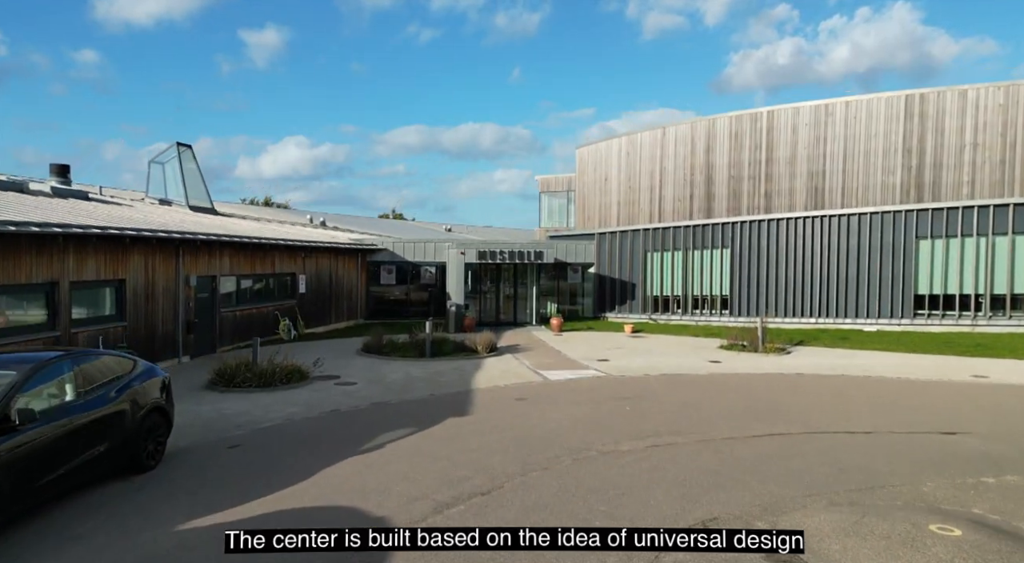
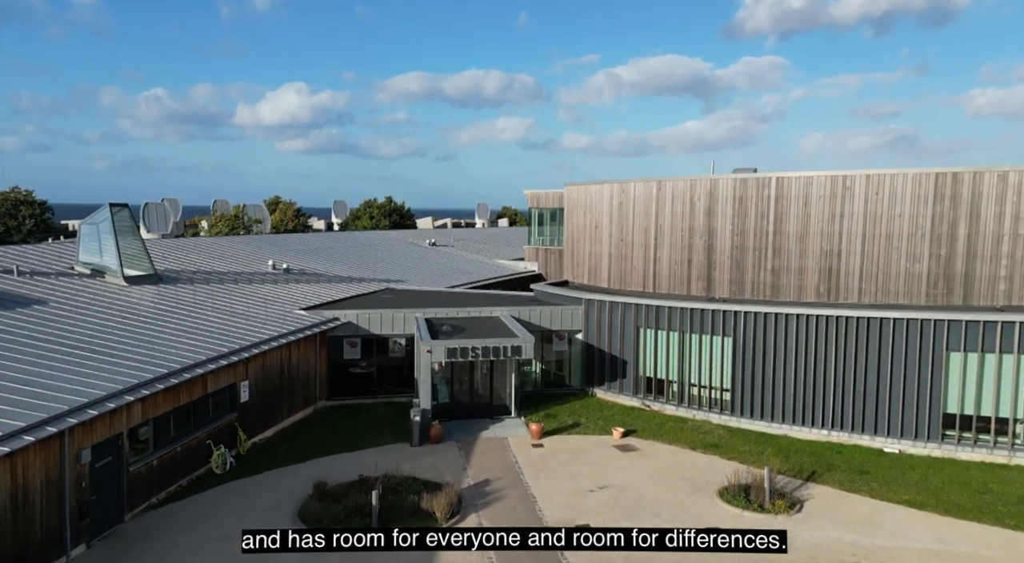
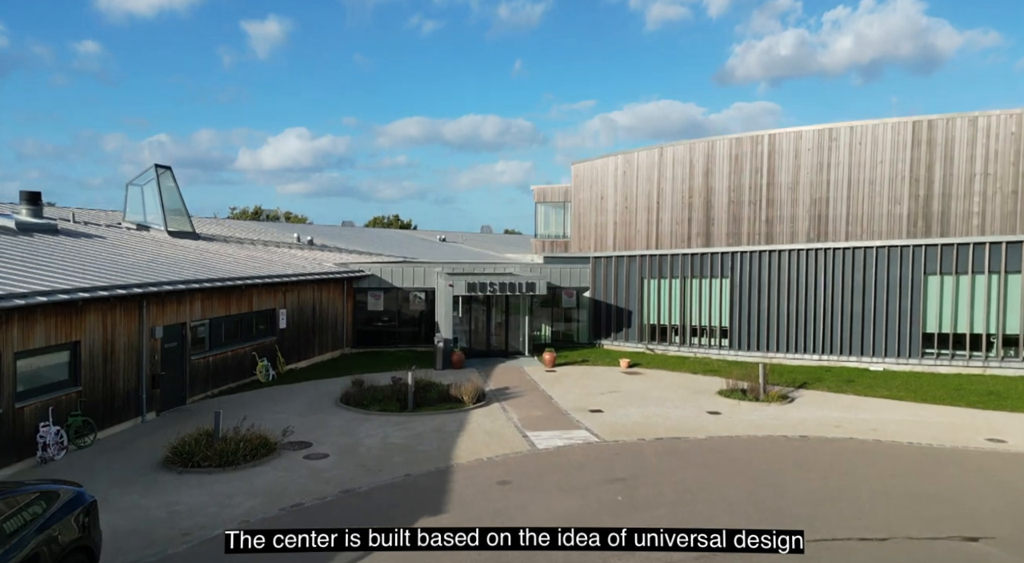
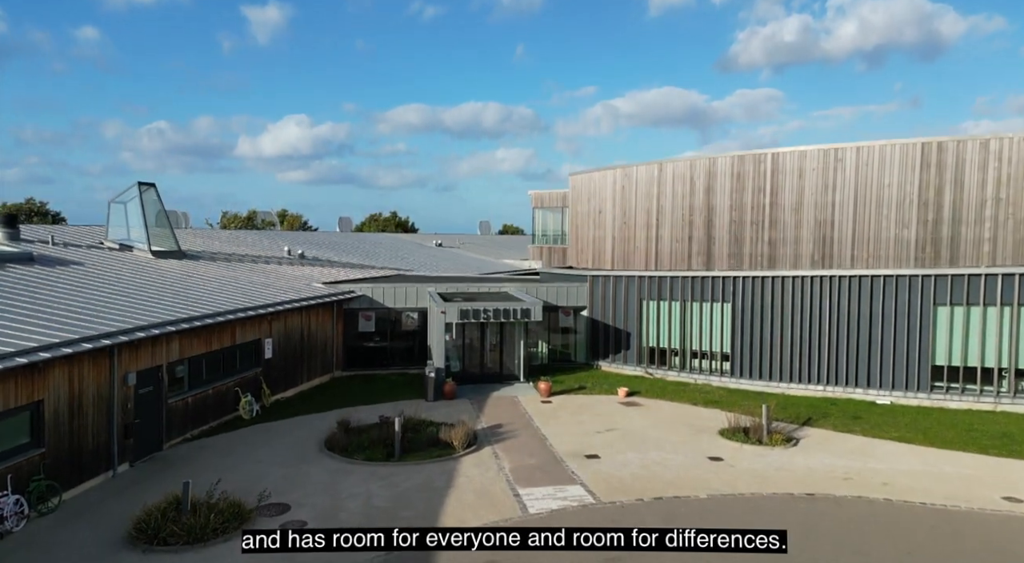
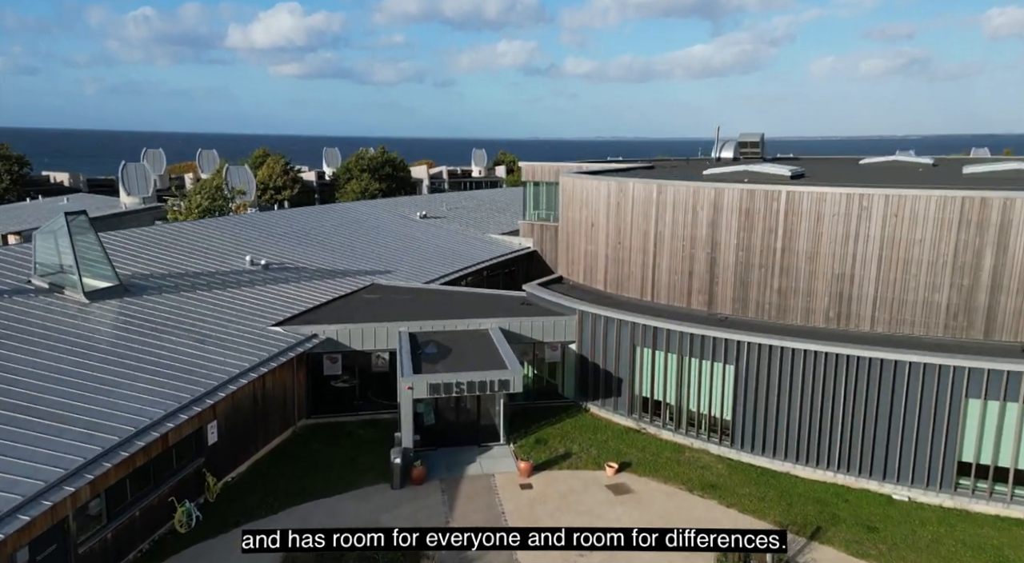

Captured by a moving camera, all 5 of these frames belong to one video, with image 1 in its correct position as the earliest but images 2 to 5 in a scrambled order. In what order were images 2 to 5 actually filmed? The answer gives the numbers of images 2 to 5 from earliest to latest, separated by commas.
3, 4, 2, 5
